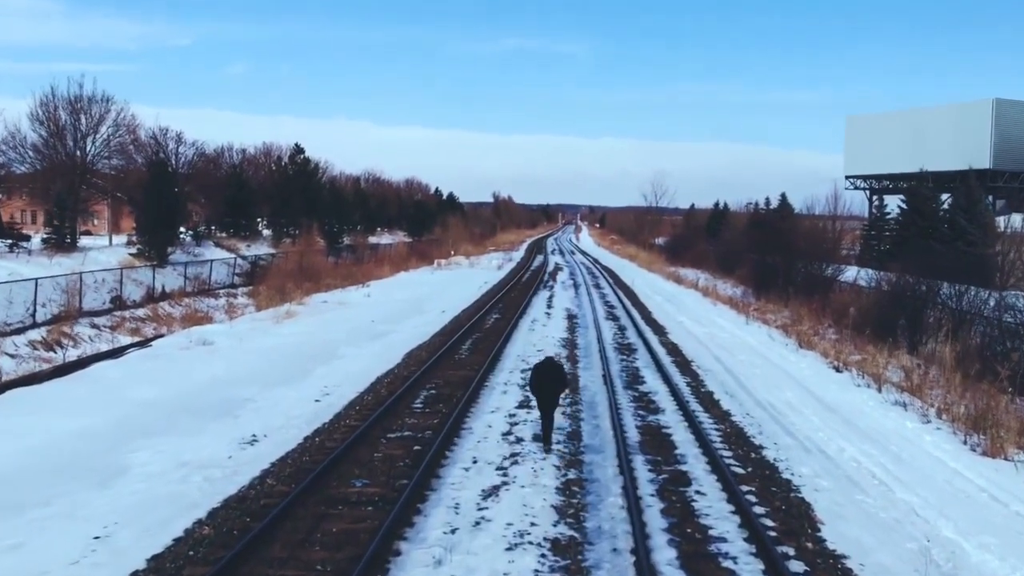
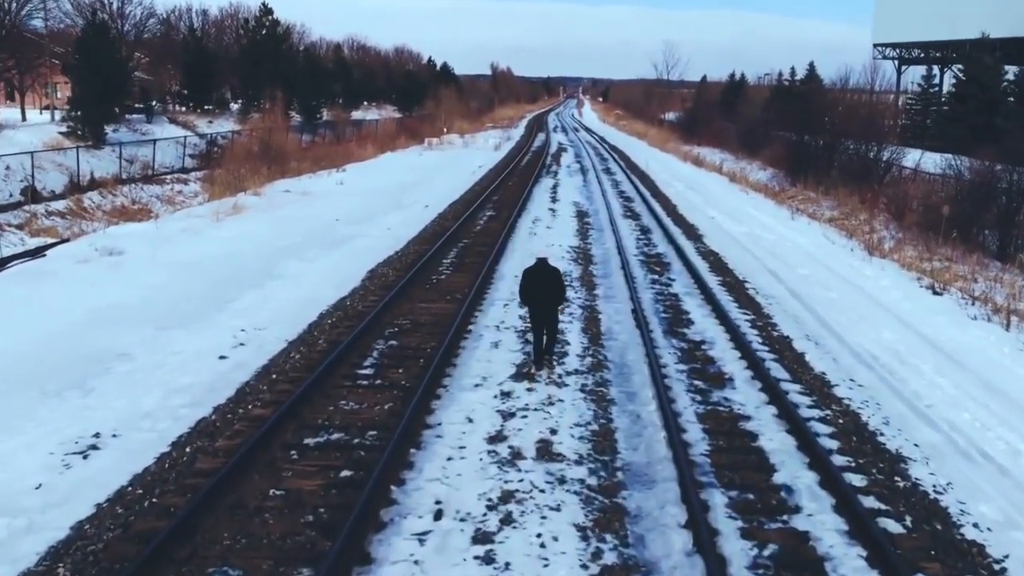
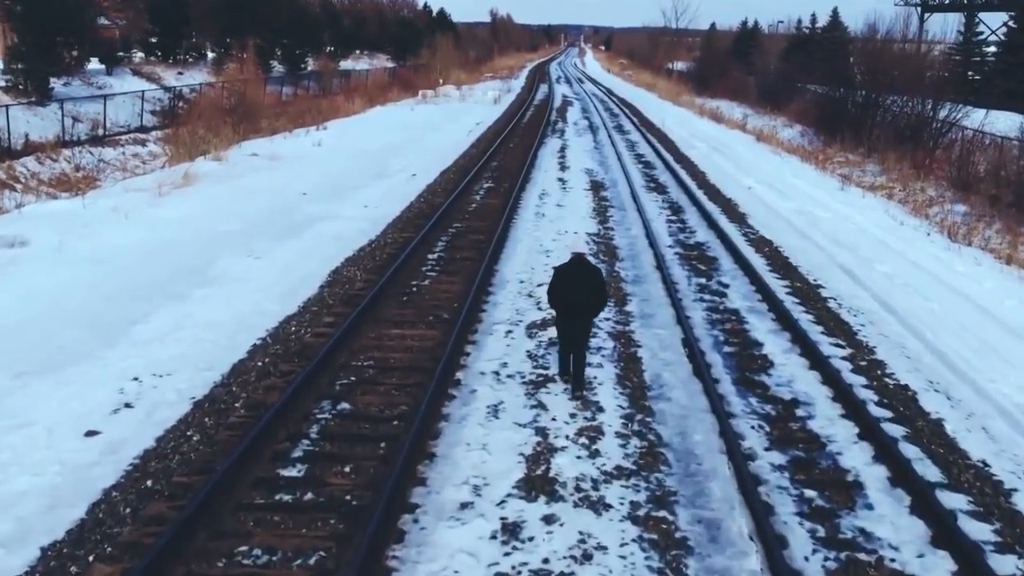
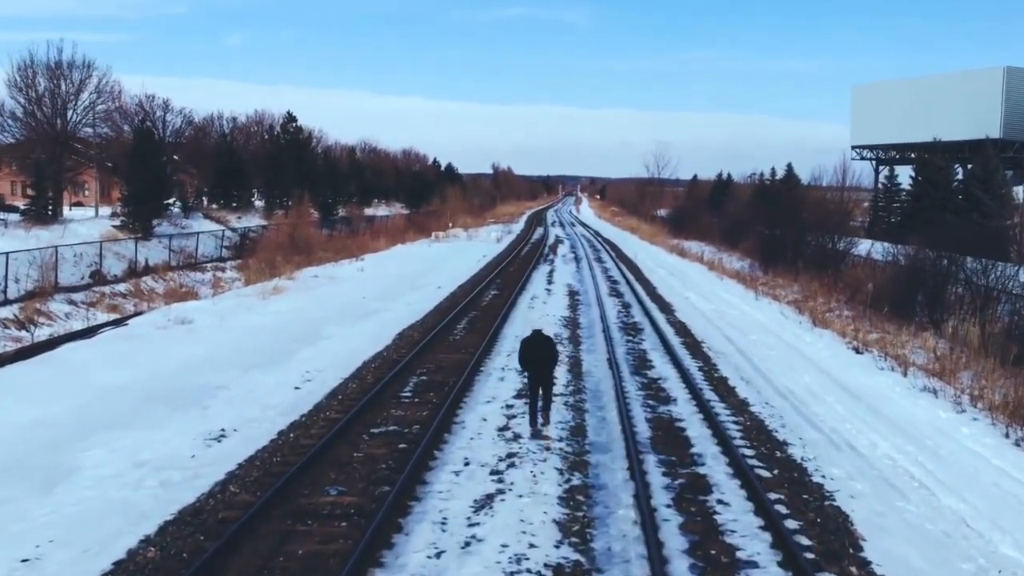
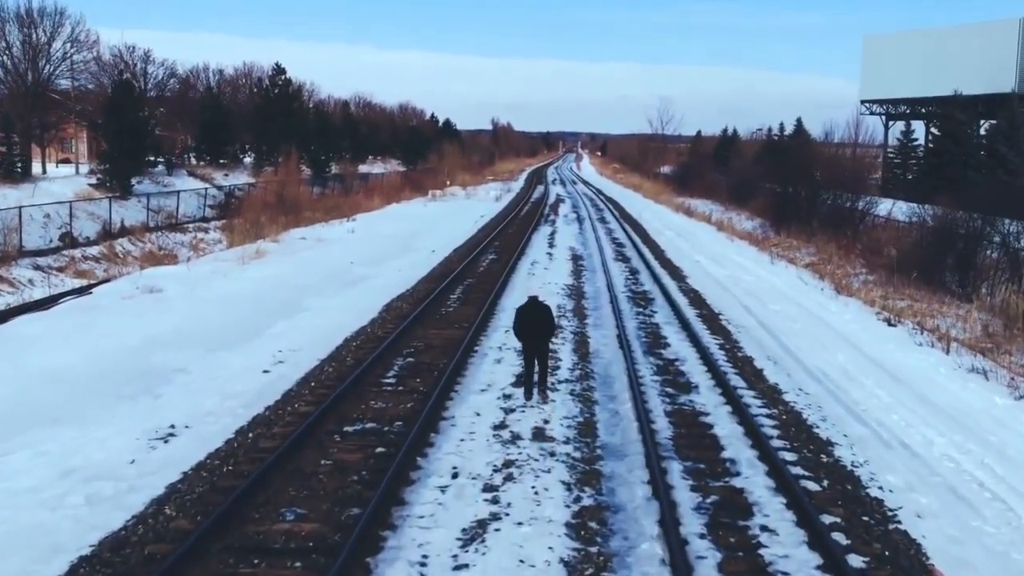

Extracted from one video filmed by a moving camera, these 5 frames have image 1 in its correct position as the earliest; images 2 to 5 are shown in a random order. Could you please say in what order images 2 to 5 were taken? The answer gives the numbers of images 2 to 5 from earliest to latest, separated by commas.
4, 5, 2, 3
